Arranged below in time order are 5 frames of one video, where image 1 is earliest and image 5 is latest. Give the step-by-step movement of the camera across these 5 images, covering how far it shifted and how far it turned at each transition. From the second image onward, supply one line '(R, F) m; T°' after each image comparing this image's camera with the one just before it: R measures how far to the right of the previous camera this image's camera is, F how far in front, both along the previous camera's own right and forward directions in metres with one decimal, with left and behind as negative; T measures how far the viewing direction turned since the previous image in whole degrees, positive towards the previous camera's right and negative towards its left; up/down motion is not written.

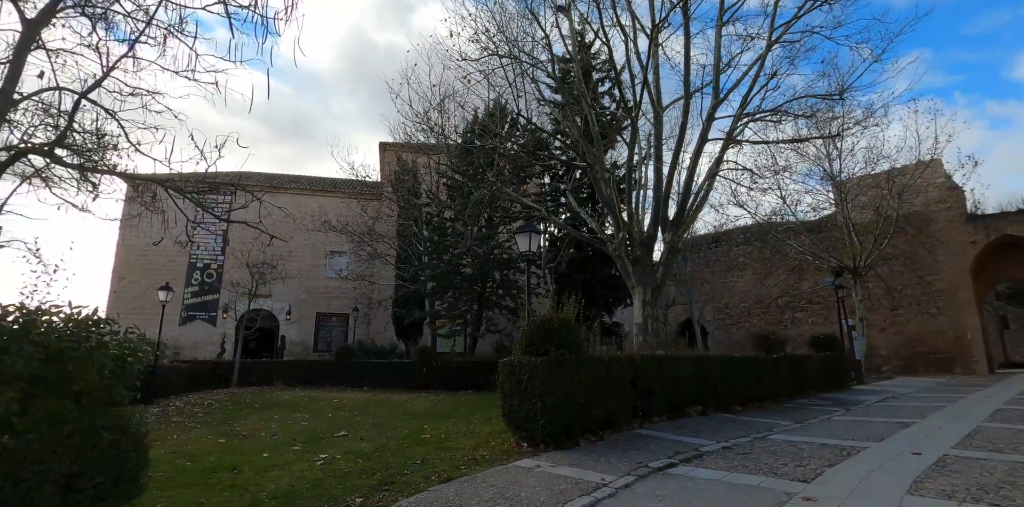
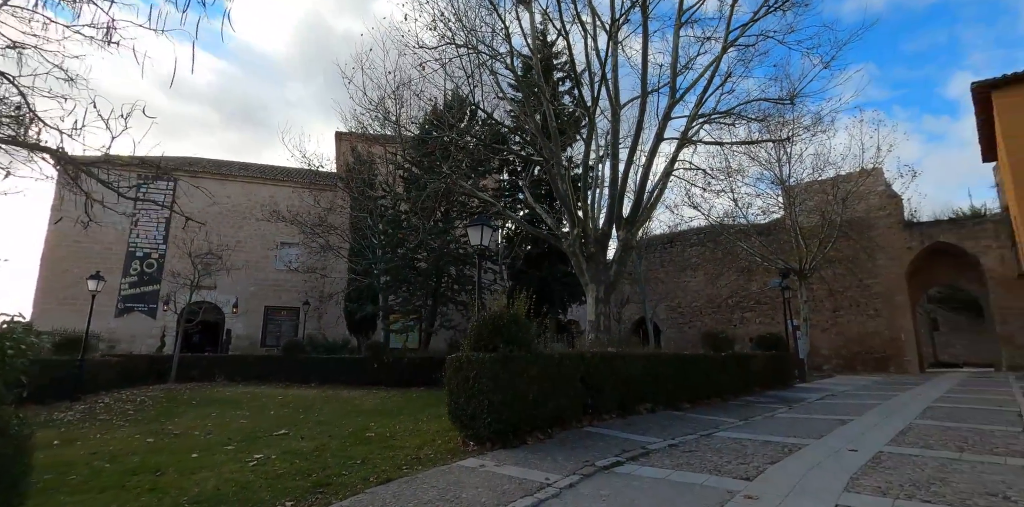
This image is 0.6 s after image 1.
(+0.1, +0.2) m; +4°
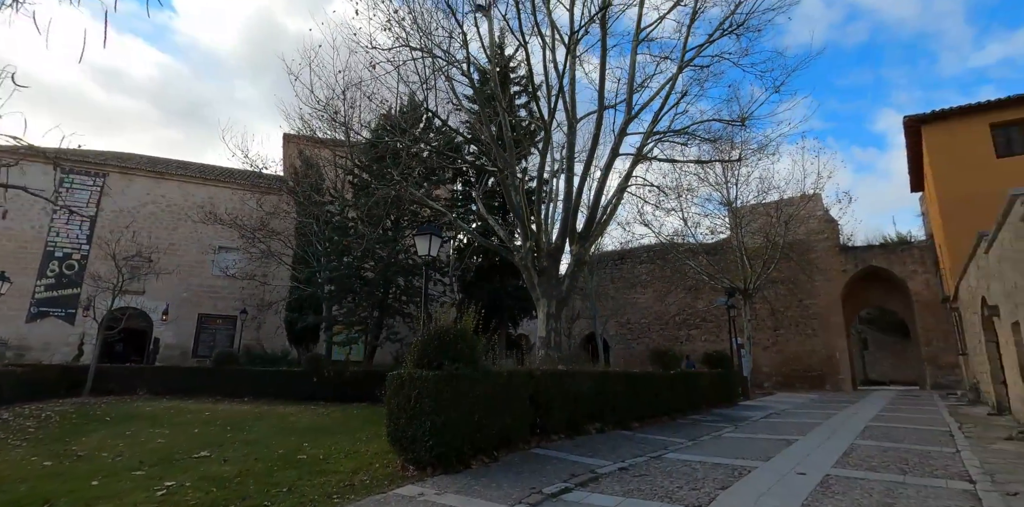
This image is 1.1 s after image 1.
(0.0, +0.3) m; +5°
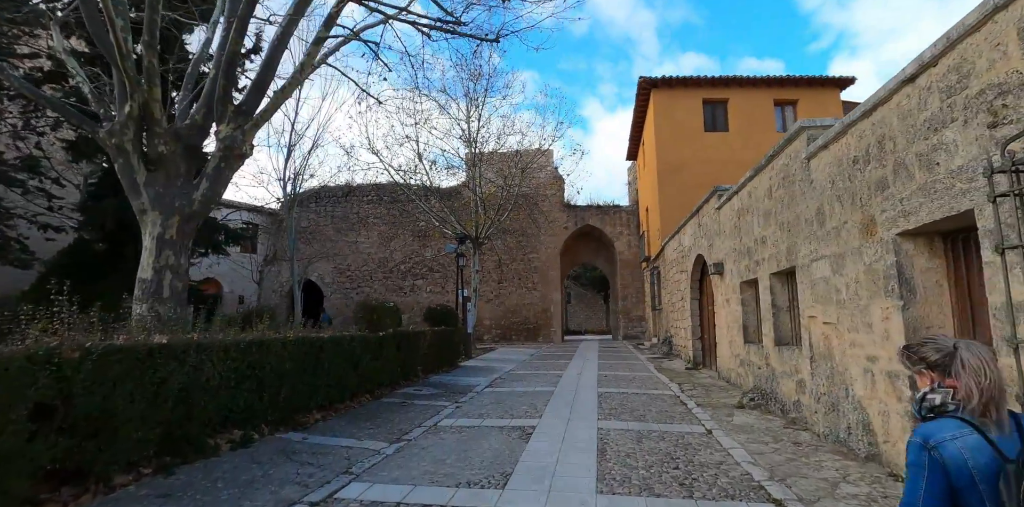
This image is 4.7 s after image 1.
(+1.2, +3.1) m; +29°
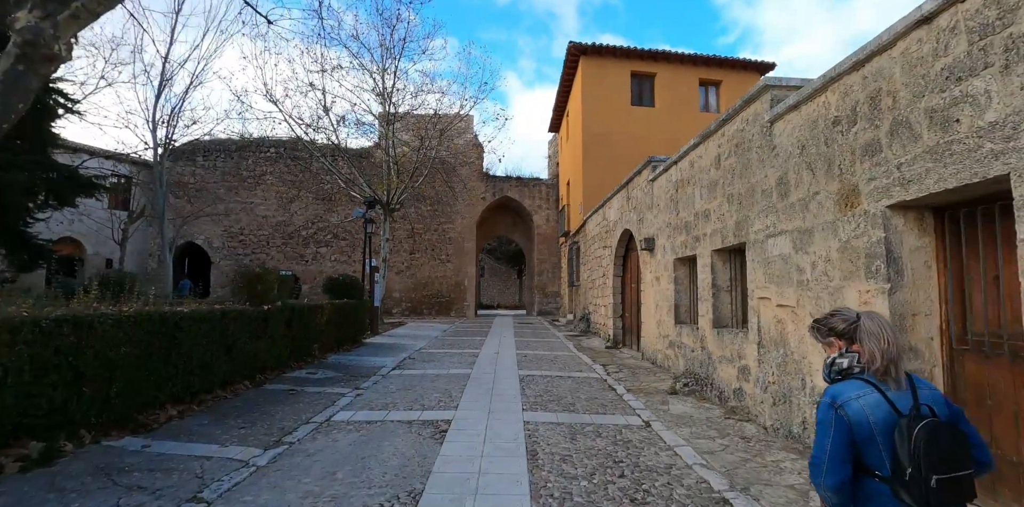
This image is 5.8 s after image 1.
(-0.1, +1.0) m; +10°
